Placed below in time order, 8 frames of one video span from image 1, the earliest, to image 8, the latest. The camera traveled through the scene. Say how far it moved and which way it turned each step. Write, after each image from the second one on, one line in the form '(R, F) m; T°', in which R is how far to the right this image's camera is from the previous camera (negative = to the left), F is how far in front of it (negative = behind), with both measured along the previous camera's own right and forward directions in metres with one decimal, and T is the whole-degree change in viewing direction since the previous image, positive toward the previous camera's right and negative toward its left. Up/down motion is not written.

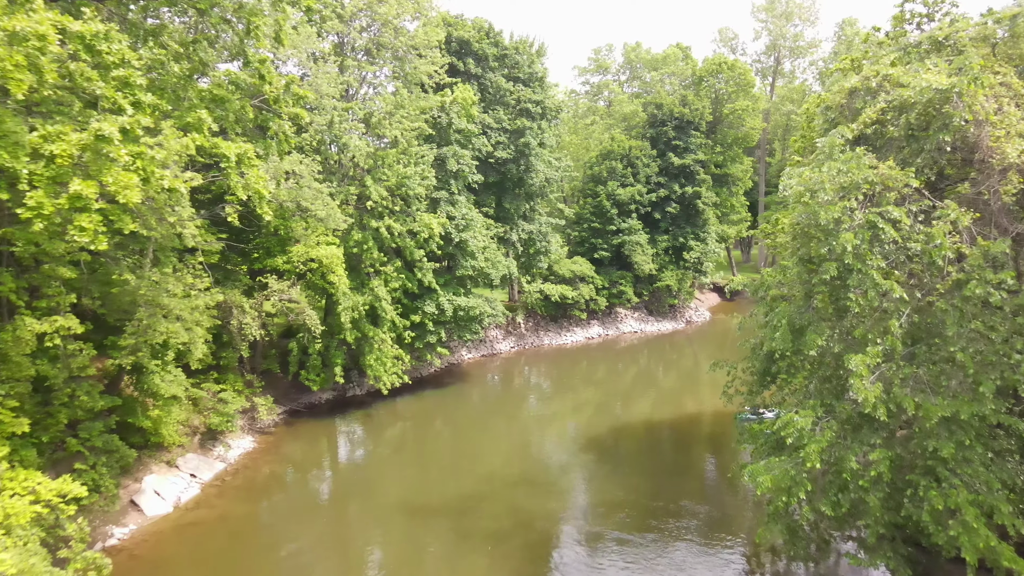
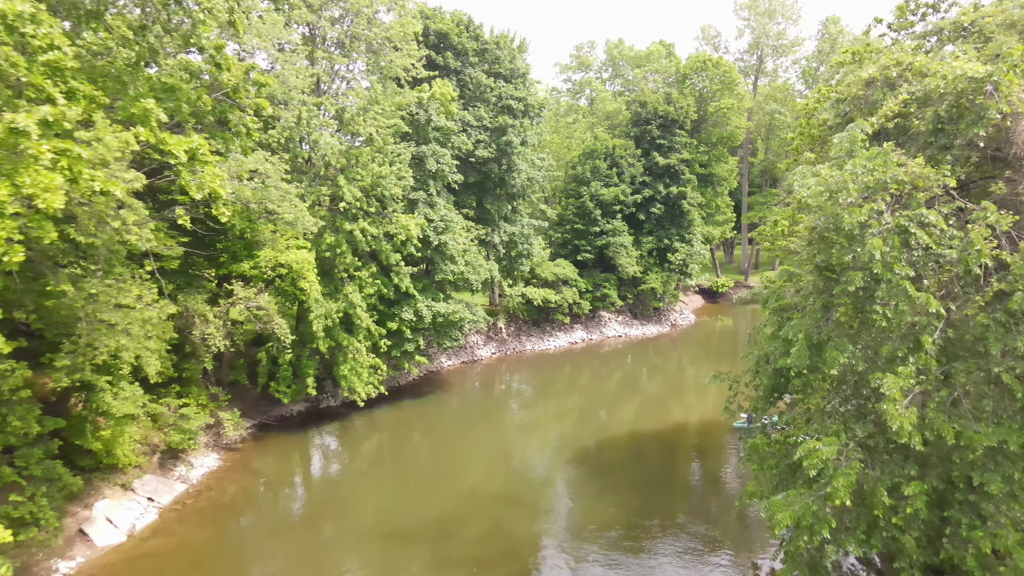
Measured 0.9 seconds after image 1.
(-0.1, +0.7) m; +2°
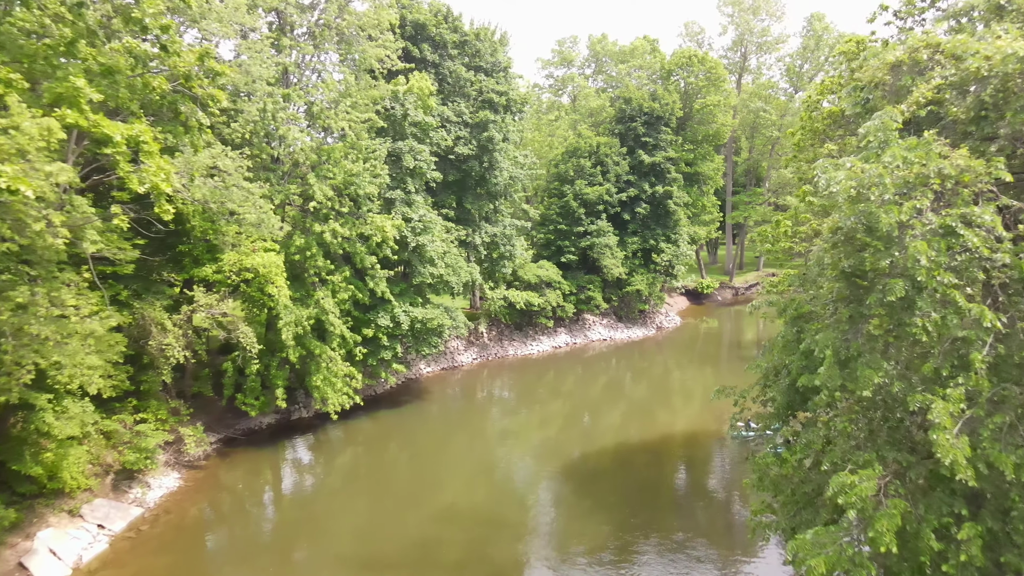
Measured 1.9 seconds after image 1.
(-0.1, +0.7) m; +2°
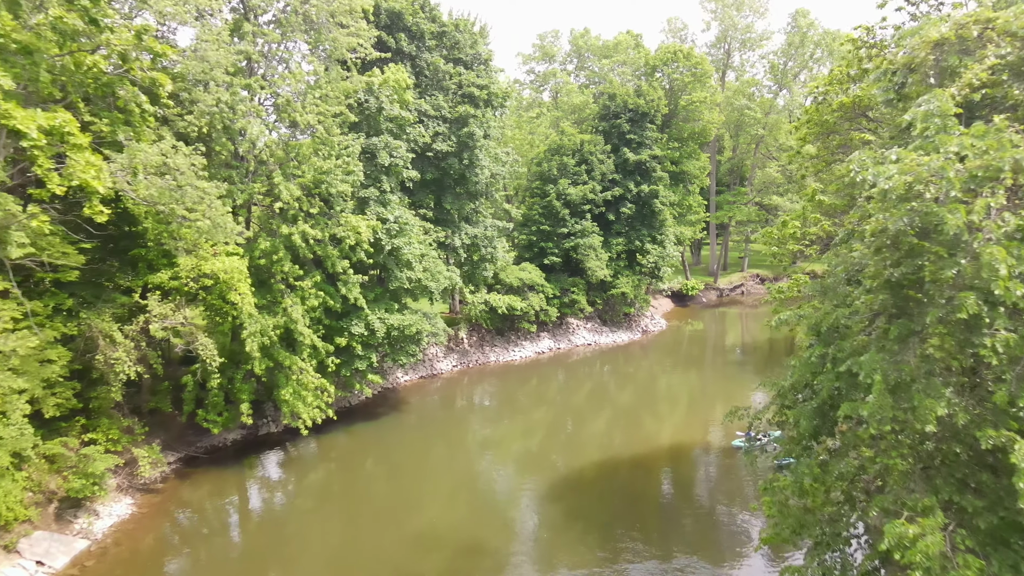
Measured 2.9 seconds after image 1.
(-0.1, +0.8) m; +2°
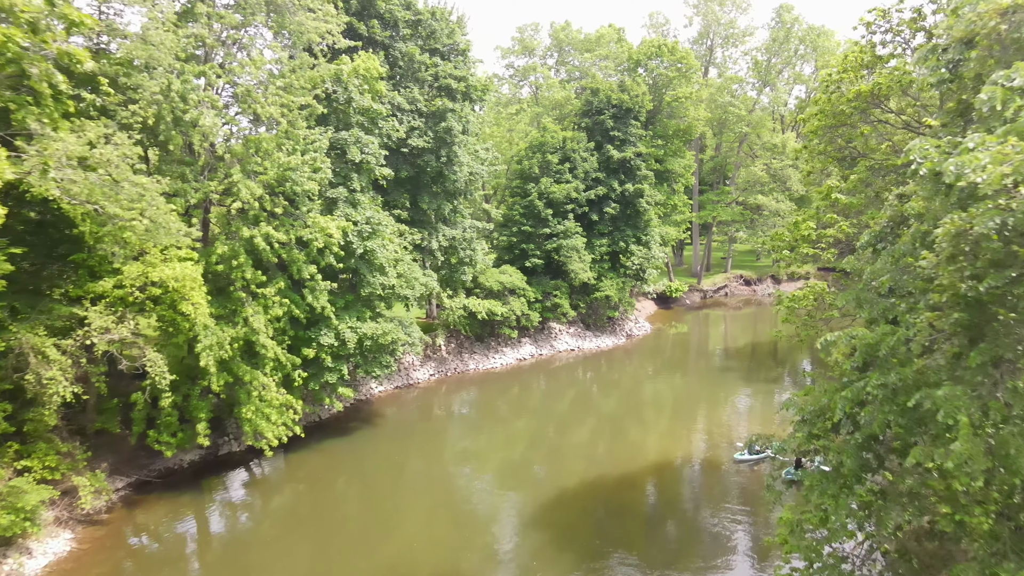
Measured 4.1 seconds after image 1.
(-0.1, +0.9) m; +3°
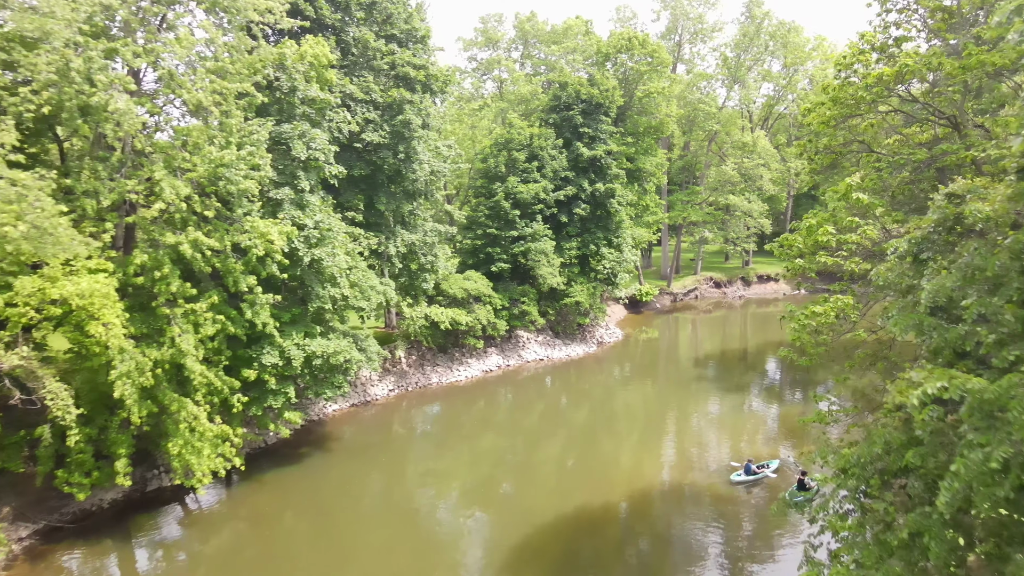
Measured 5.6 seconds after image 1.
(-0.1, +1.2) m; +4°
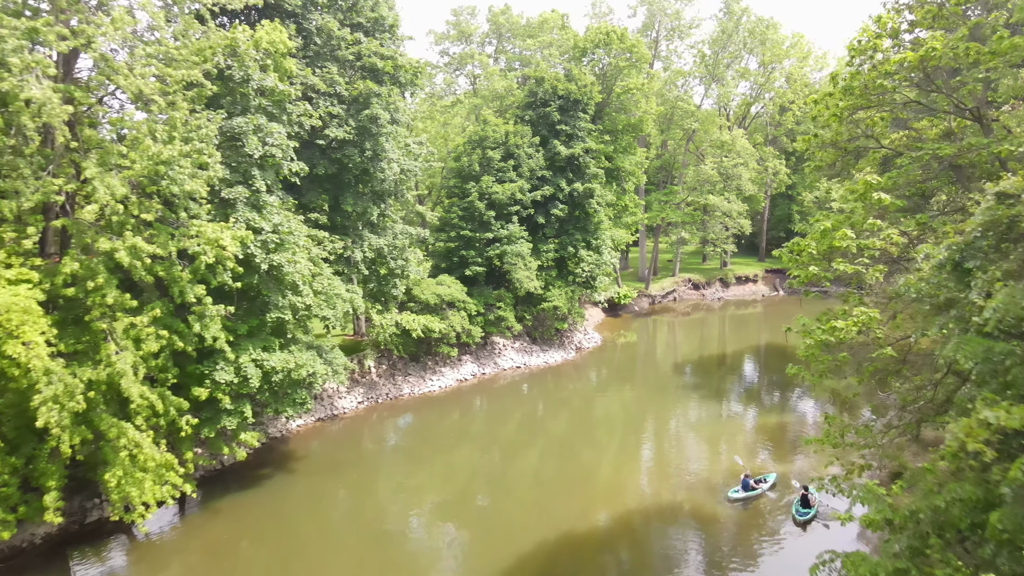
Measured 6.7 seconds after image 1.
(-0.1, +0.8) m; +3°
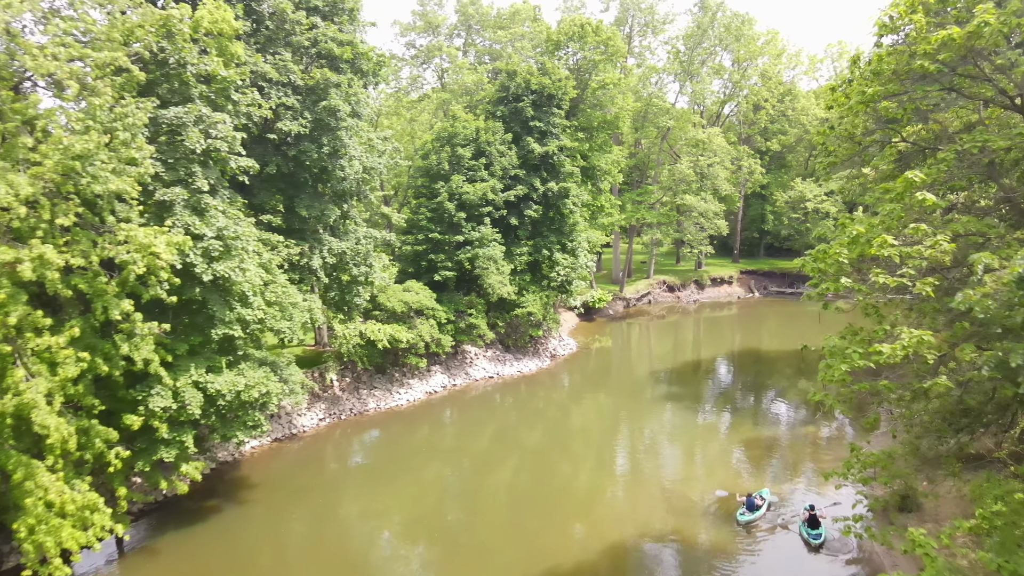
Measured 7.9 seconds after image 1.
(-0.1, +0.9) m; +4°
